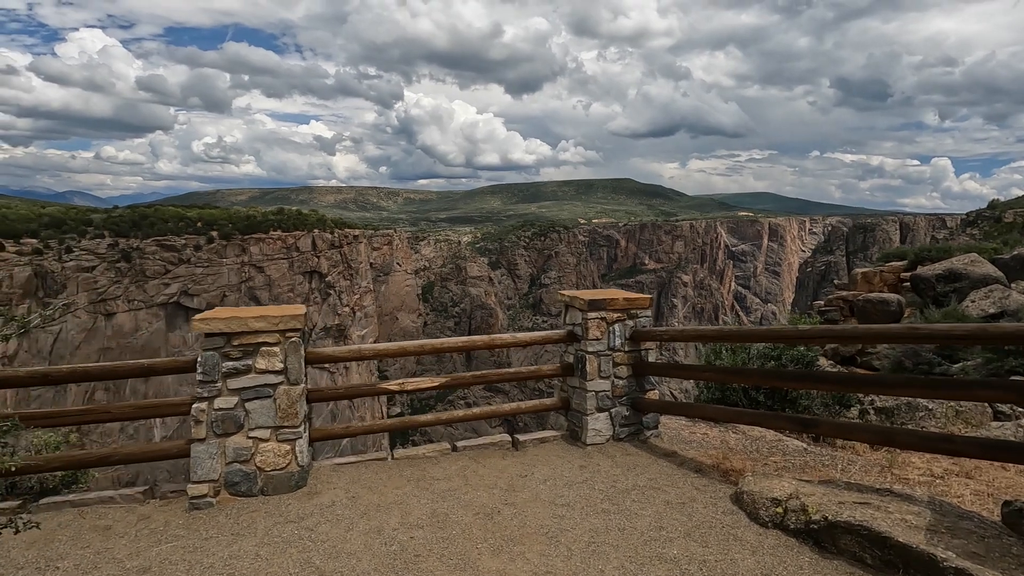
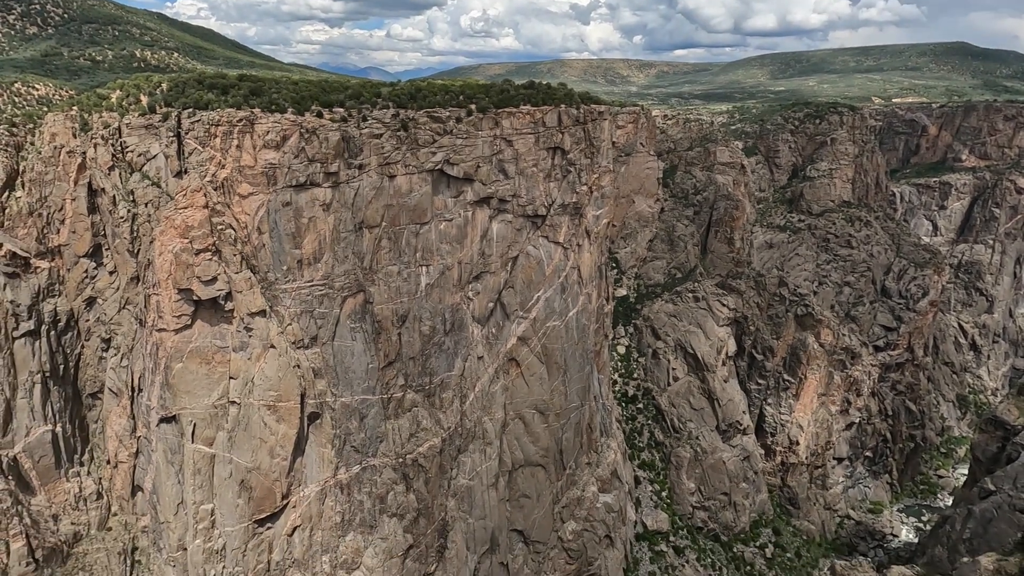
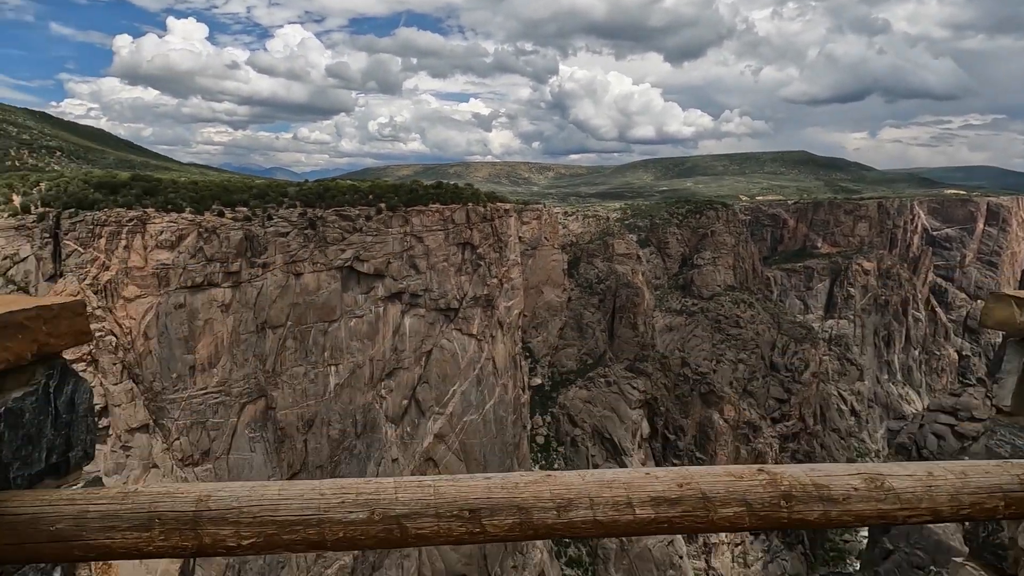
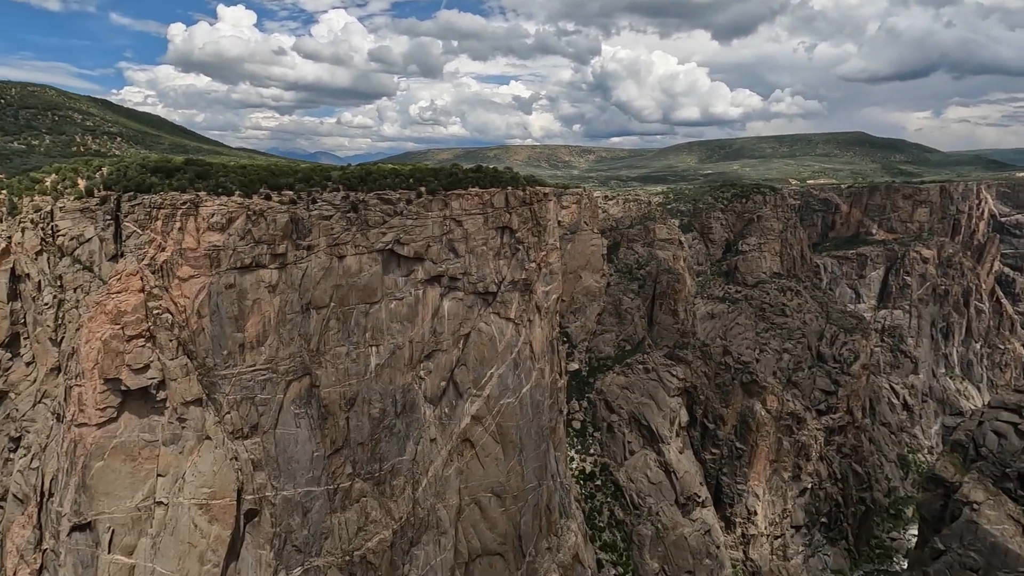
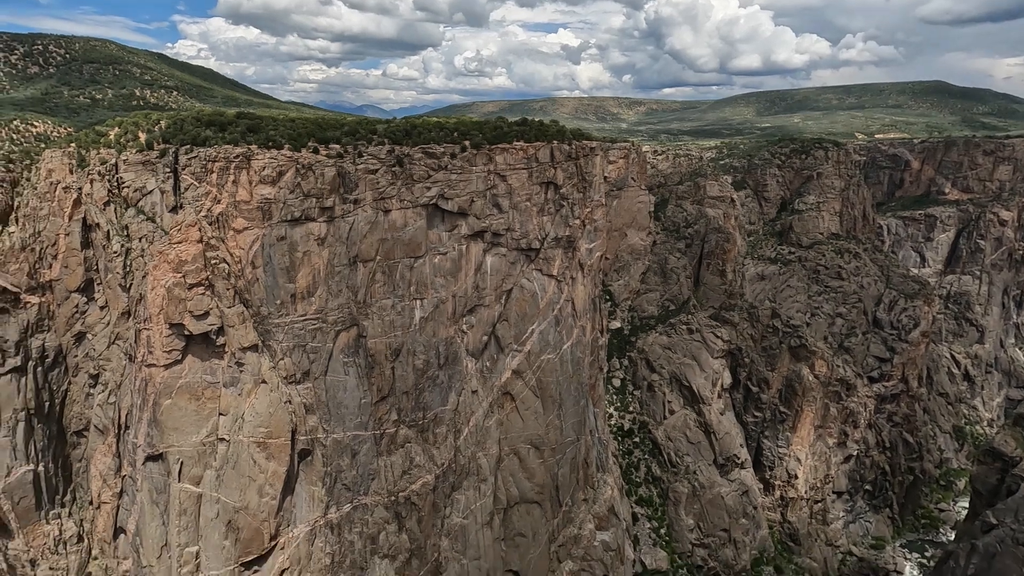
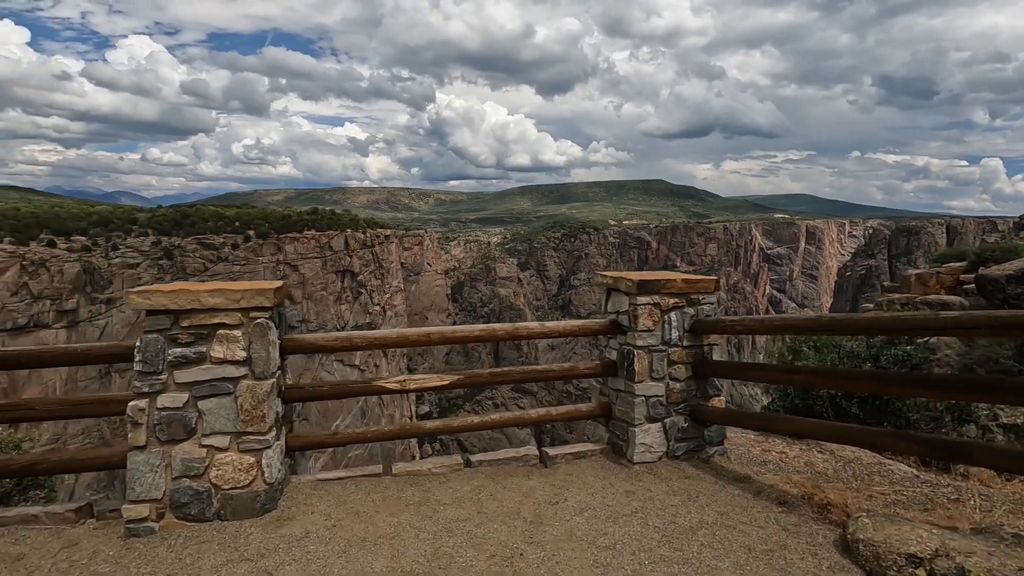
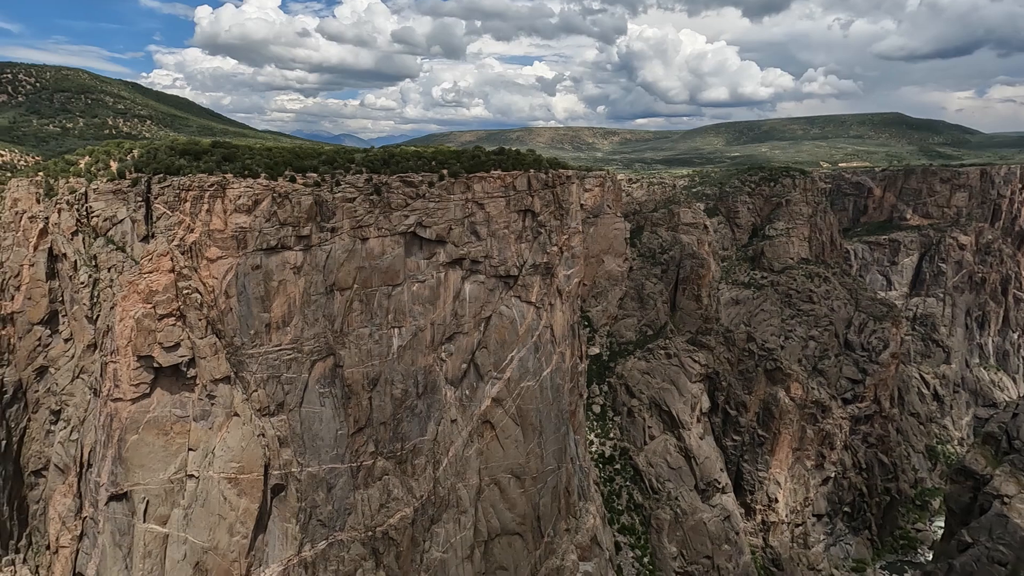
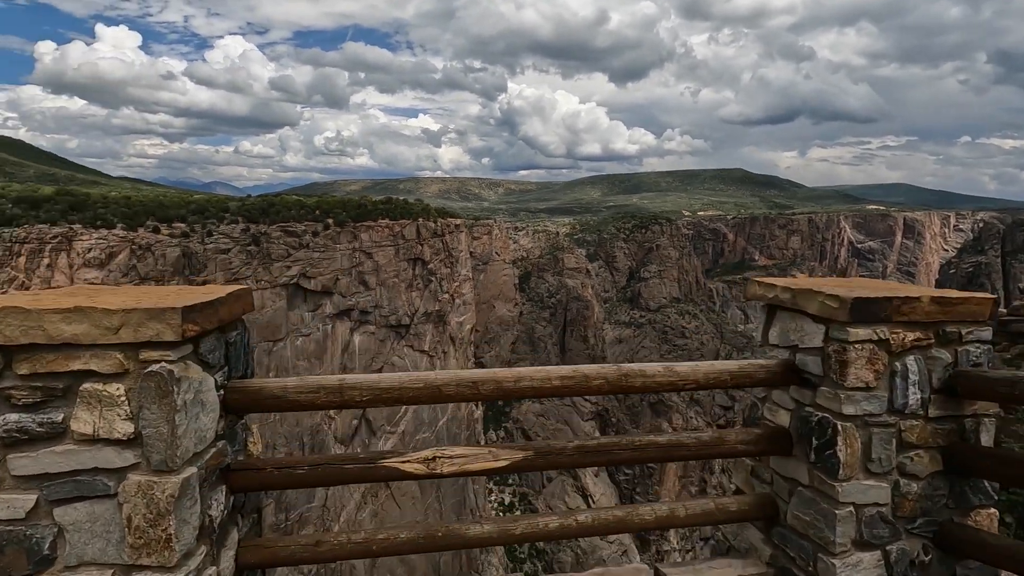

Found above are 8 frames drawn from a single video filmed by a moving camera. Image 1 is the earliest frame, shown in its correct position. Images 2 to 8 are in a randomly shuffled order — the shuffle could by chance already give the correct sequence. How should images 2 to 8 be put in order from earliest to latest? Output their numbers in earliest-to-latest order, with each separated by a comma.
6, 8, 3, 4, 7, 5, 2
